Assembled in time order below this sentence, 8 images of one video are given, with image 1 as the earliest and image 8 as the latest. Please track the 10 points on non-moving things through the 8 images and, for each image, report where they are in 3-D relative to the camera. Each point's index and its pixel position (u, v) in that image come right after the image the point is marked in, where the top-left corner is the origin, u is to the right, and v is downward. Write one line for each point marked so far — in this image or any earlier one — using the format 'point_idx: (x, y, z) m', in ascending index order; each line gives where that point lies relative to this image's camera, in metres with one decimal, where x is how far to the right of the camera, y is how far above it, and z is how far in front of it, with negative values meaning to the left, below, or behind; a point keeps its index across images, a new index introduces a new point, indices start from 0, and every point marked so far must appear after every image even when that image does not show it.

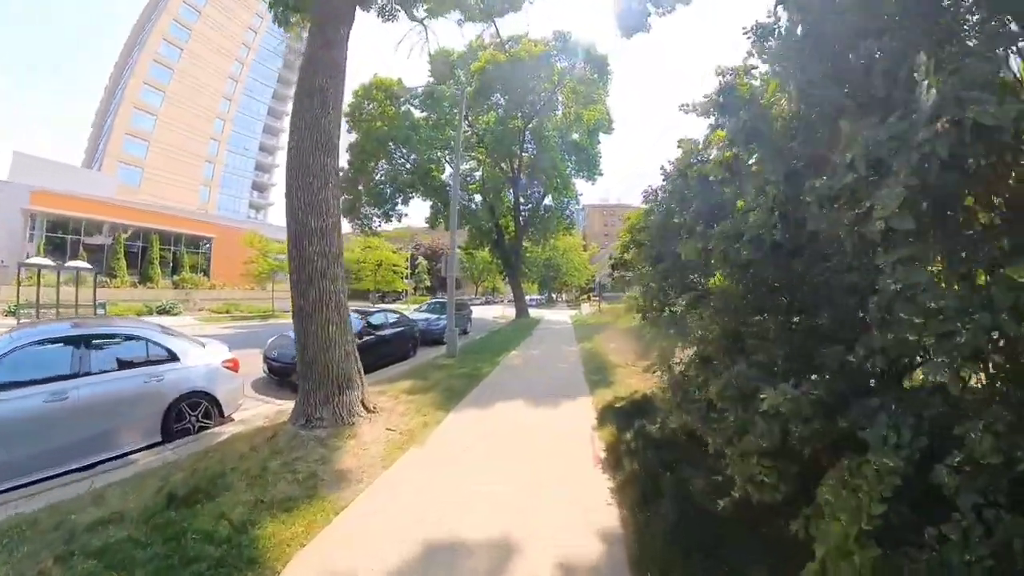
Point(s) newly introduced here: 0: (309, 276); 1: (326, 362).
0: (-2.7, +0.2, +7.4) m
1: (-2.5, -1.0, +7.4) m
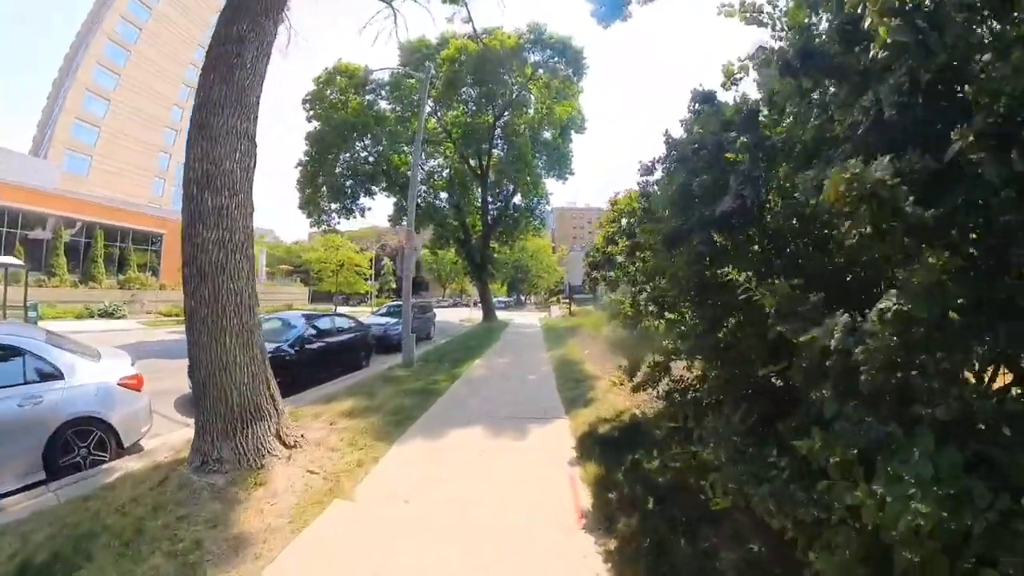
0: (-3.1, +0.2, +5.6) m
1: (-2.9, -1.0, +5.6) m
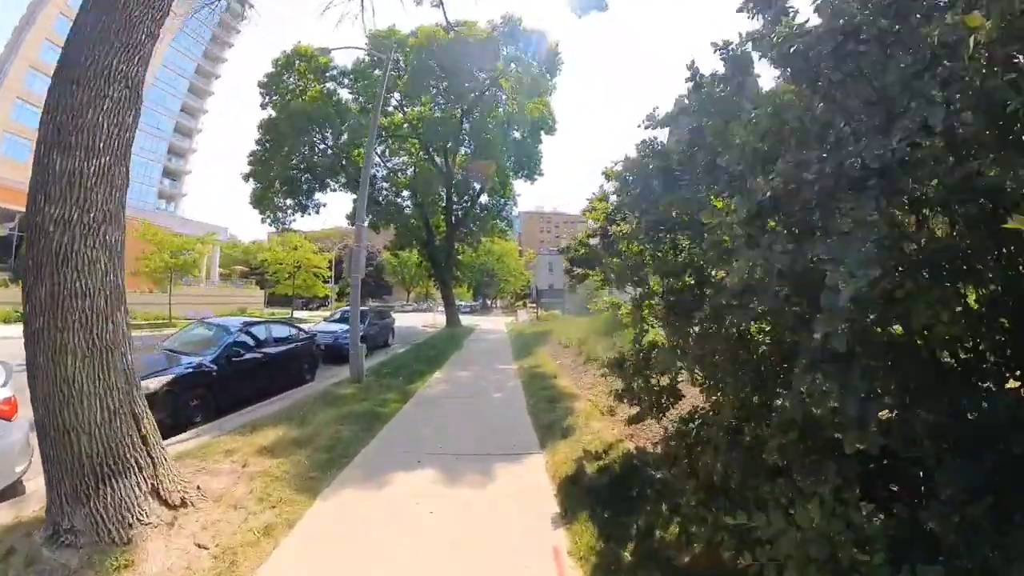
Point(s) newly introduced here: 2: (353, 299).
0: (-3.4, +0.2, +4.0) m
1: (-3.1, -1.0, +4.0) m
2: (-3.0, -0.2, +10.4) m
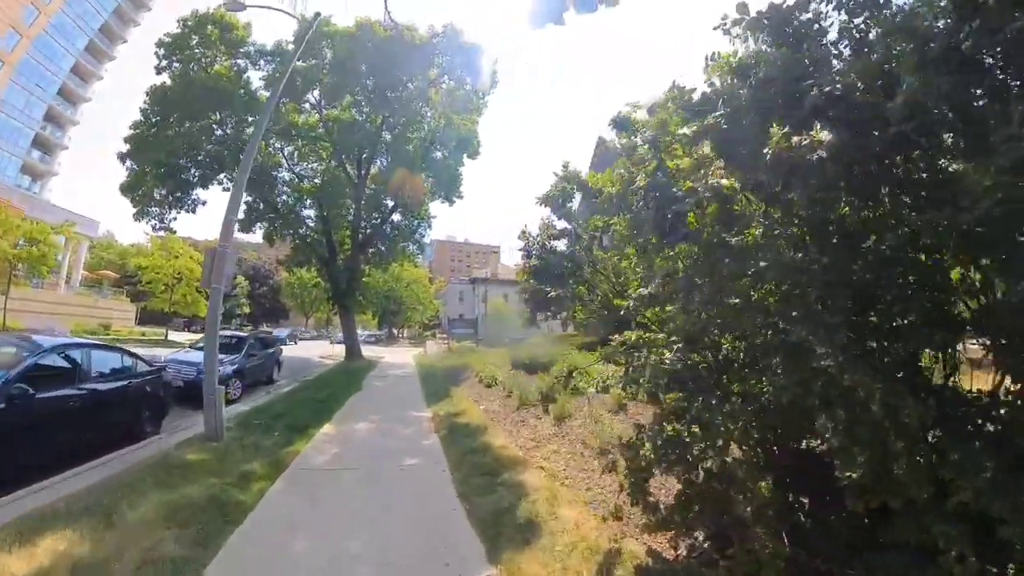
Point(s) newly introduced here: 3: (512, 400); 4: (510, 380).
0: (-3.3, +0.2, +1.3) m
1: (-3.1, -0.9, +1.3) m
2: (-4.0, -0.5, +7.7) m
3: (0.0, -2.0, +10.8) m
4: (0.0, -1.8, +12.0) m
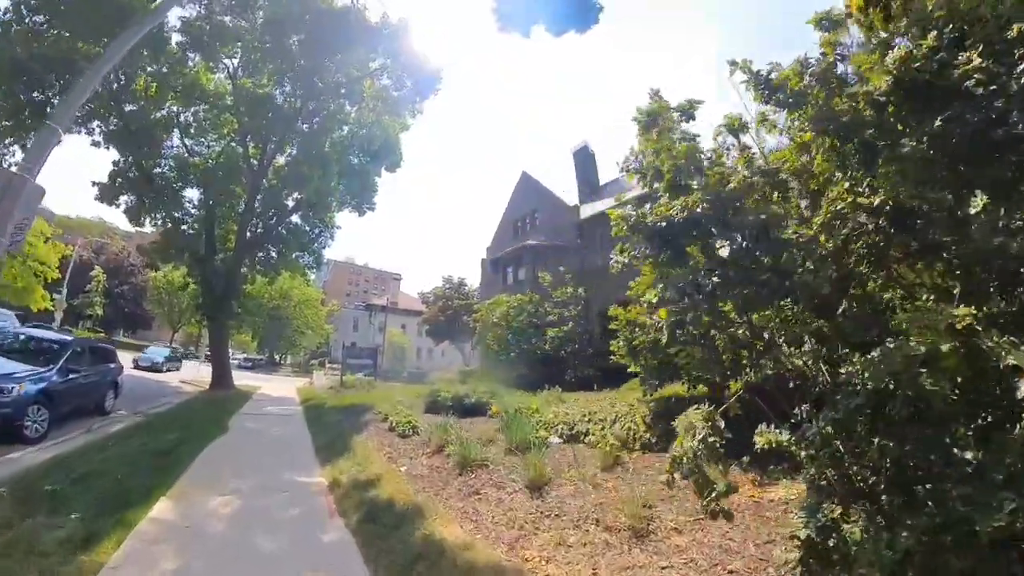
0: (-2.1, +0.7, -1.5) m
1: (-2.1, -0.5, -1.5) m
2: (-4.2, -0.3, +4.5) m
3: (-1.0, -2.4, +8.2) m
4: (-1.2, -2.2, +9.4) m
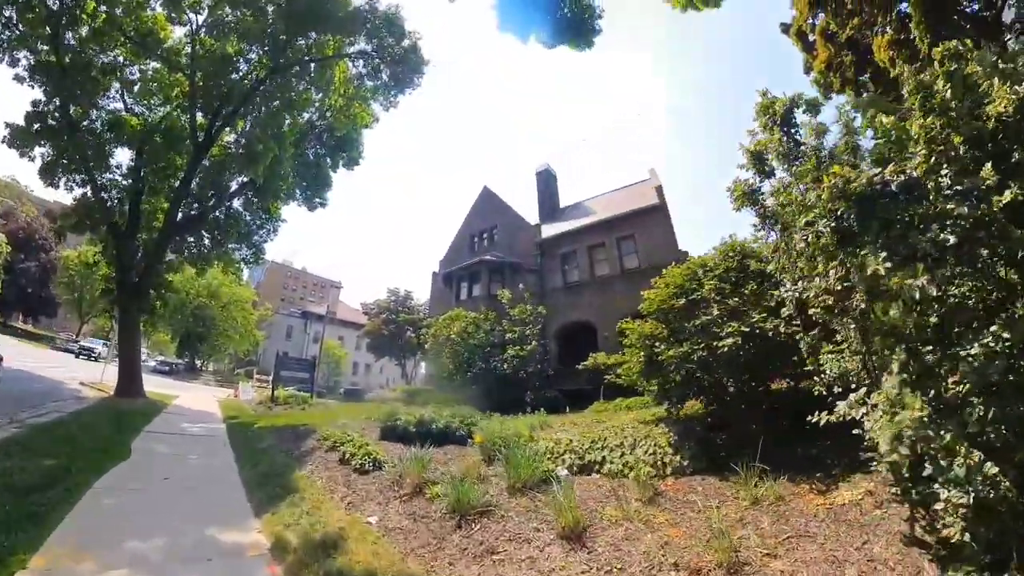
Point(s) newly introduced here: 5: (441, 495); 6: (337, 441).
0: (-0.9, +1.1, -3.0) m
1: (-1.0, -0.1, -3.2) m
2: (-3.7, +0.1, +2.7) m
3: (-1.1, -2.4, +6.6) m
4: (-1.5, -2.3, +7.7) m
5: (-0.8, -2.3, +6.1) m
6: (-3.0, -2.6, +9.4) m
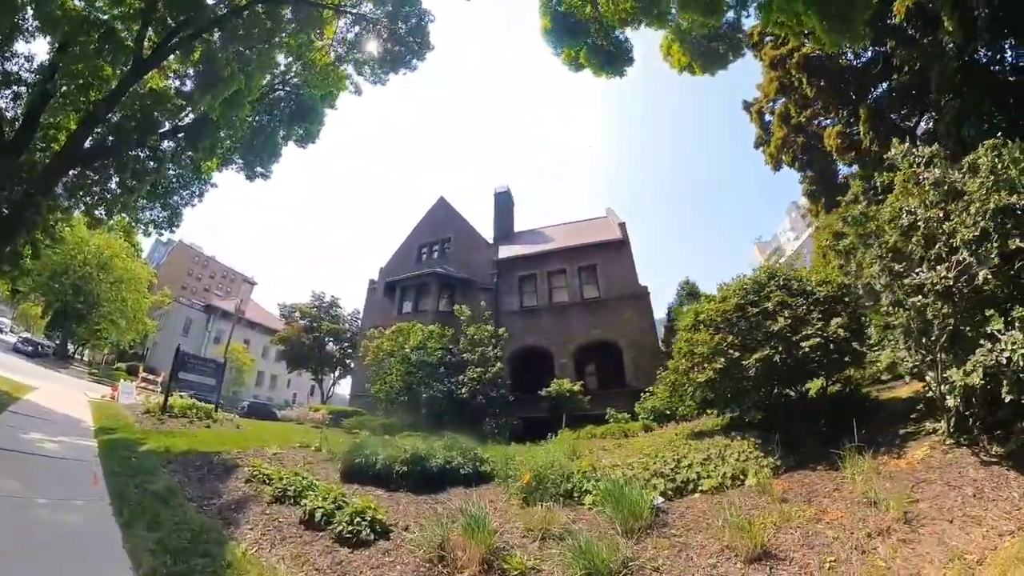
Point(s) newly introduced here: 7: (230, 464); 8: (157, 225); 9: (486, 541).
0: (+1.8, +1.6, -5.4) m
1: (+1.7, +0.5, -5.6) m
2: (-1.9, +0.8, -0.3) m
3: (-0.3, -2.2, +3.8) m
4: (-0.8, -2.1, +4.9) m
5: (+0.1, -2.2, +3.4) m
6: (-2.6, -2.2, +6.3) m
7: (-4.1, -2.5, +7.7) m
8: (-9.2, +1.6, +14.9) m
9: (-0.4, -2.1, +4.2) m
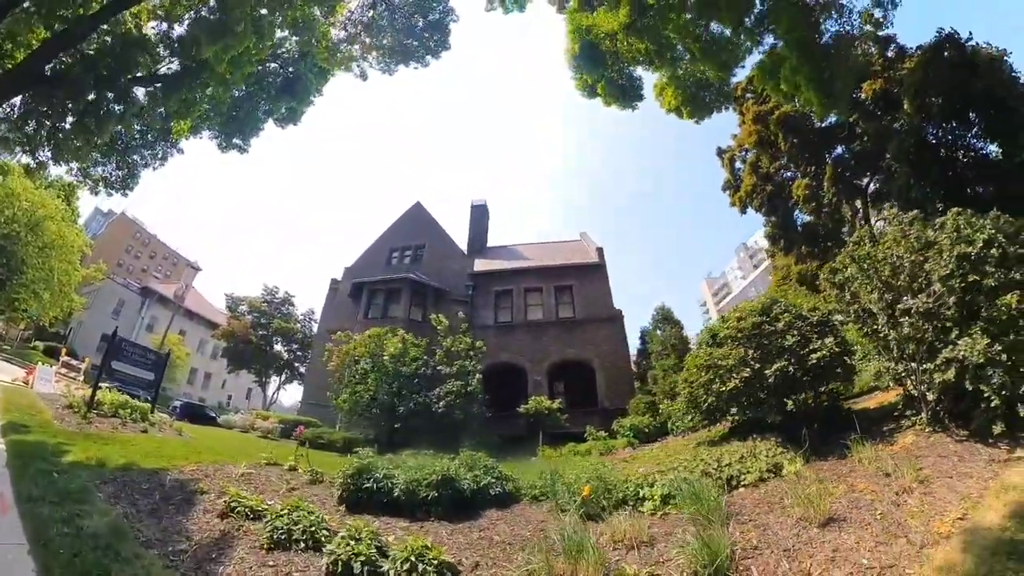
0: (+4.0, +1.7, -6.4) m
1: (+3.7, +0.6, -6.7) m
2: (-0.3, +1.1, -1.7) m
3: (+0.5, -2.2, +2.4) m
4: (-0.1, -2.1, +3.4) m
5: (+0.9, -2.2, +2.0) m
6: (-2.0, -2.0, +4.7) m
7: (-3.7, -2.2, +5.9) m
8: (-9.0, +2.2, +12.7) m
9: (+0.4, -2.0, +2.8) m
